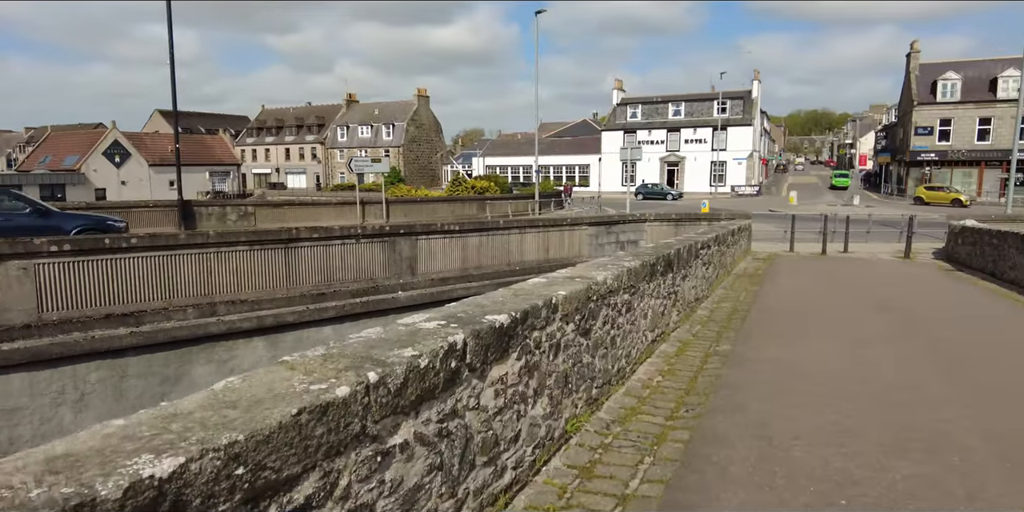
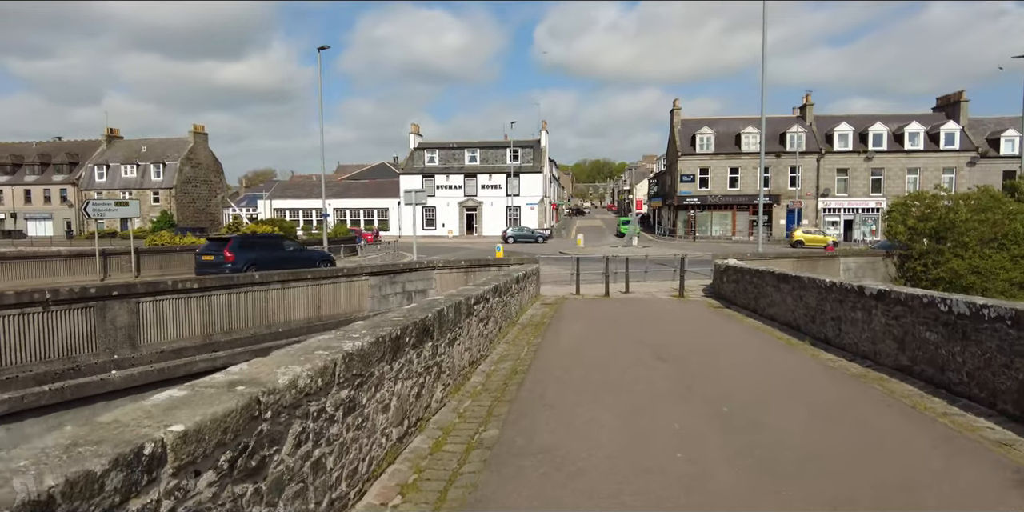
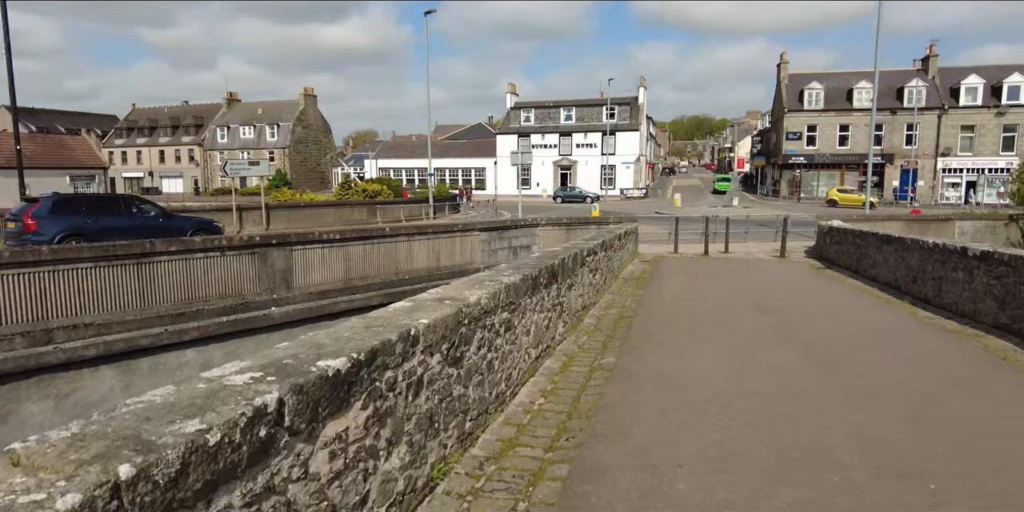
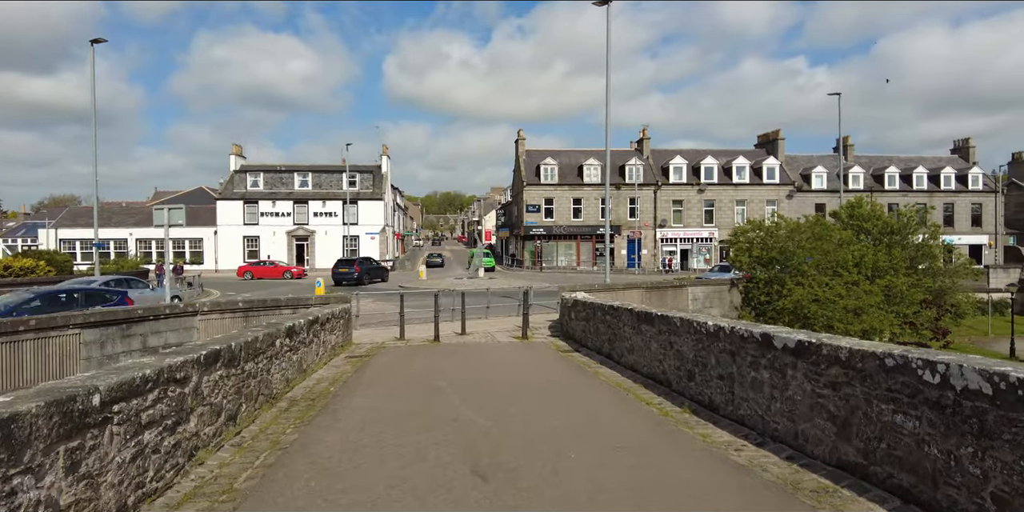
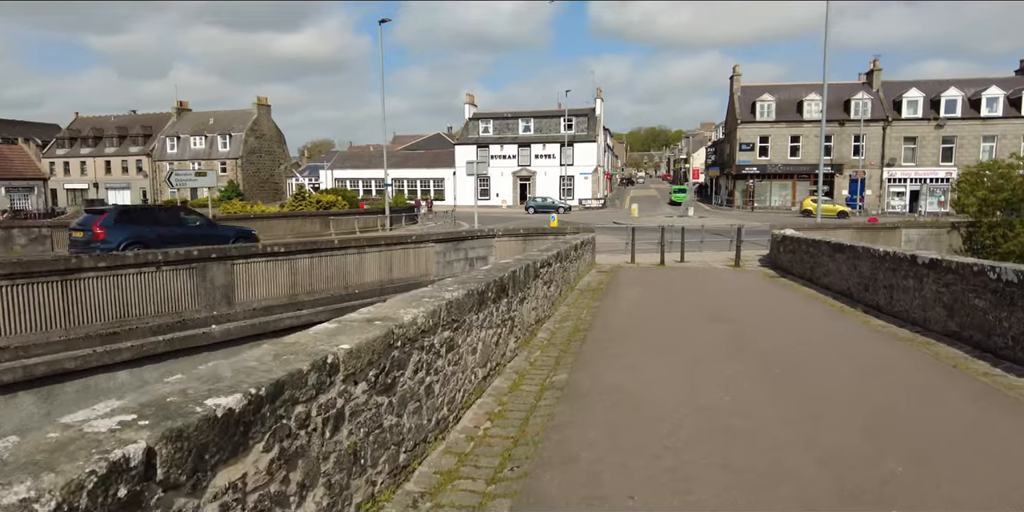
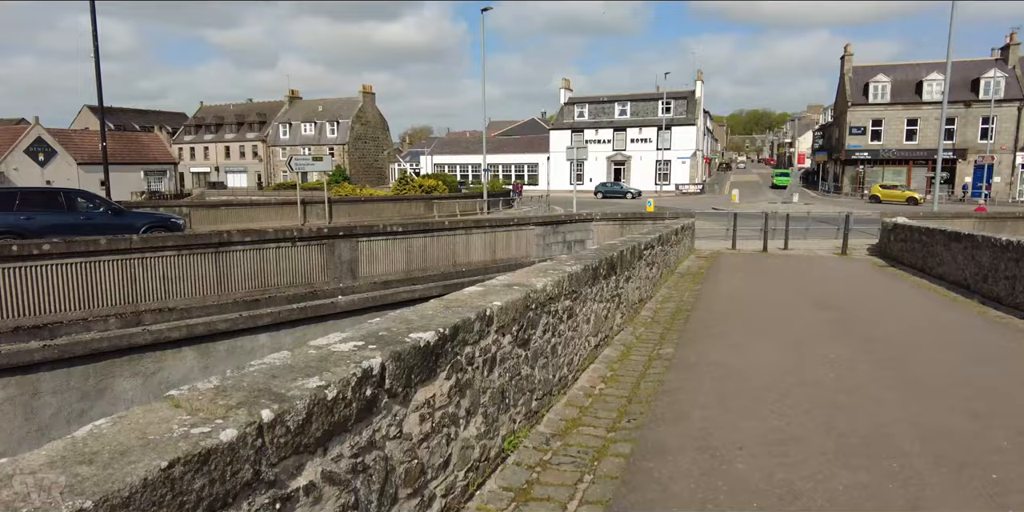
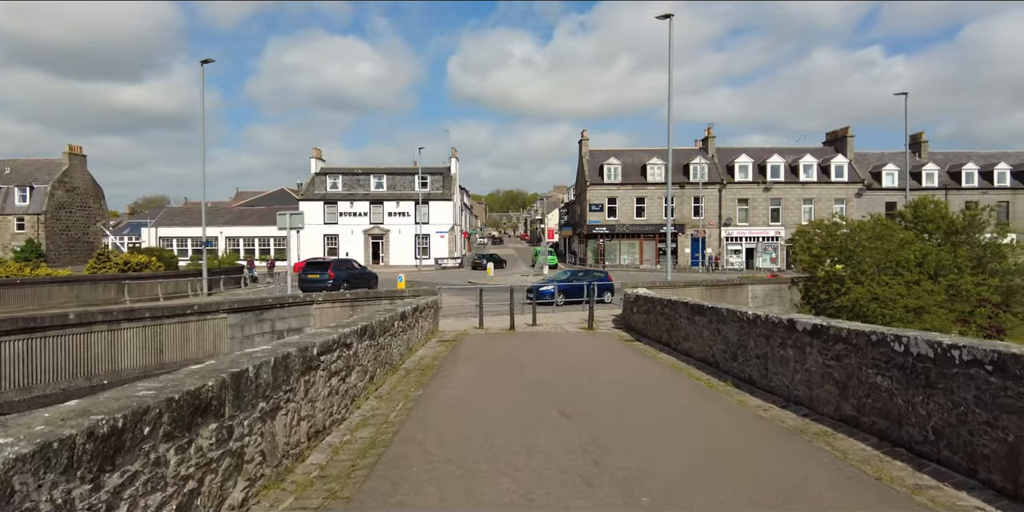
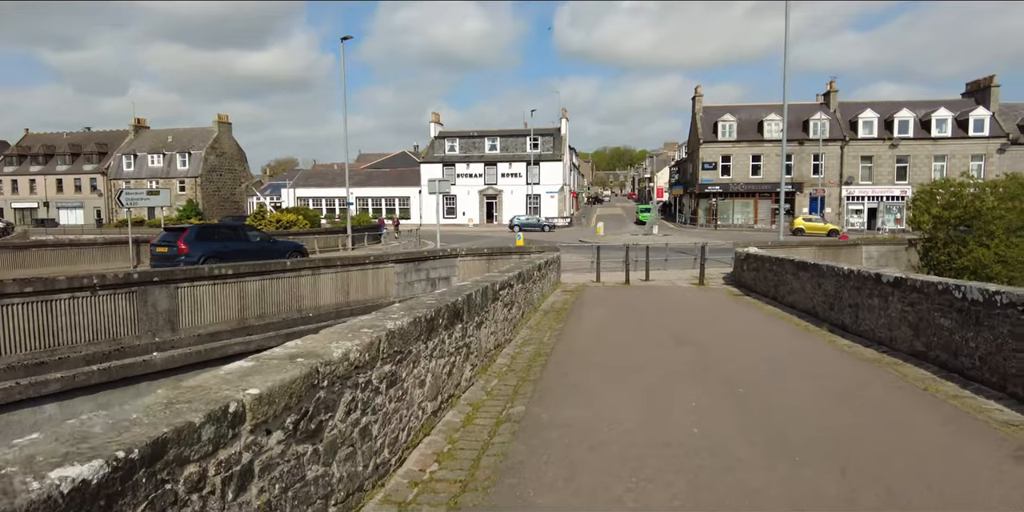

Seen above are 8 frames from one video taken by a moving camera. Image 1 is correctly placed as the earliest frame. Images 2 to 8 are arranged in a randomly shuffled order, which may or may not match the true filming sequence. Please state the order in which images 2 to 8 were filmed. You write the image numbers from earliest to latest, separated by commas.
6, 3, 5, 8, 2, 7, 4
